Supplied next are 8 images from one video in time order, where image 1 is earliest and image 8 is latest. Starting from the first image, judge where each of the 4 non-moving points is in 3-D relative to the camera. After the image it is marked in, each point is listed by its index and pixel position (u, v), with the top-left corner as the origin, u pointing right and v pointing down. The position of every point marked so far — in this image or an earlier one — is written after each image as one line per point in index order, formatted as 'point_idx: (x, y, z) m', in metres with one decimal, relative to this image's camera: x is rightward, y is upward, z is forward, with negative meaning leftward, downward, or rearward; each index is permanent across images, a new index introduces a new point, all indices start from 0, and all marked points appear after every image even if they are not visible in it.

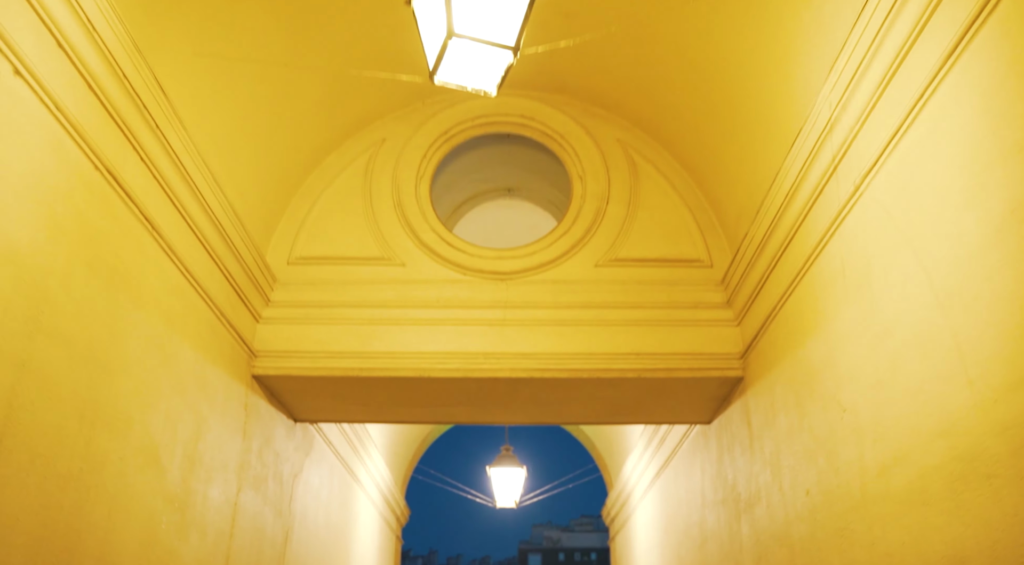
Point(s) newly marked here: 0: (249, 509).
0: (-1.6, -1.4, +4.6) m
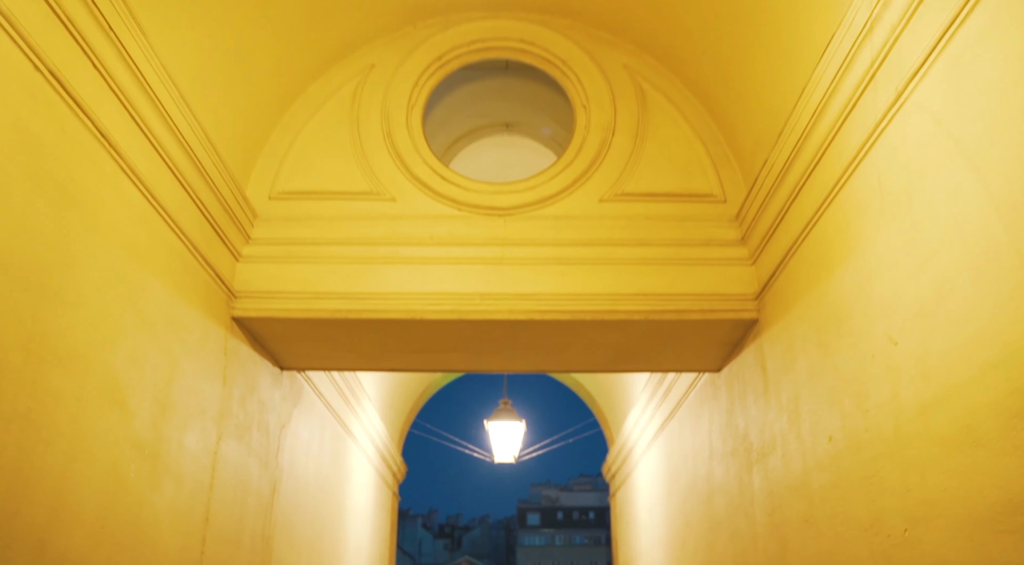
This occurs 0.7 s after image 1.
0: (-1.6, -1.0, +4.3) m
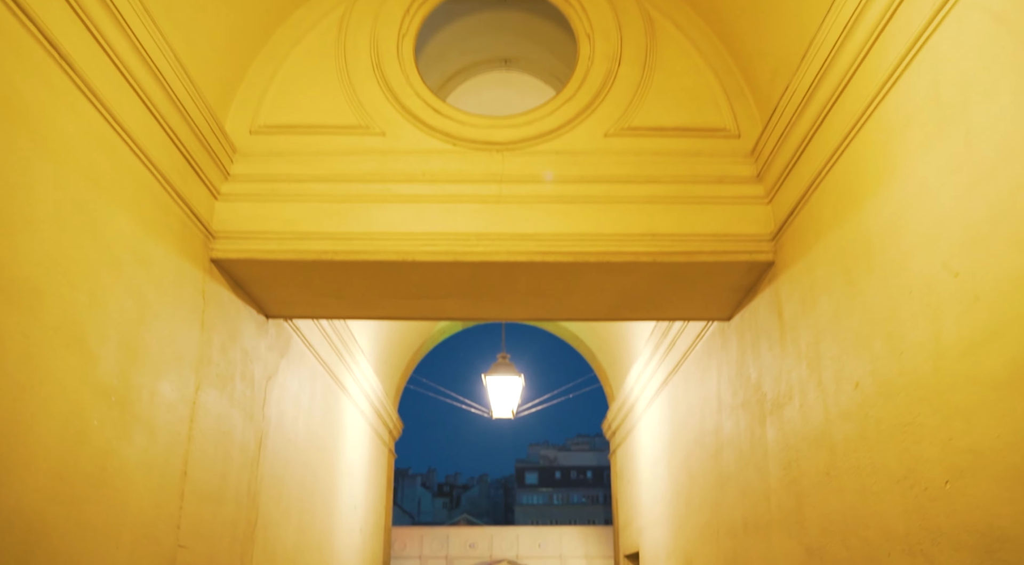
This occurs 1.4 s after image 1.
0: (-1.6, -0.7, +4.0) m
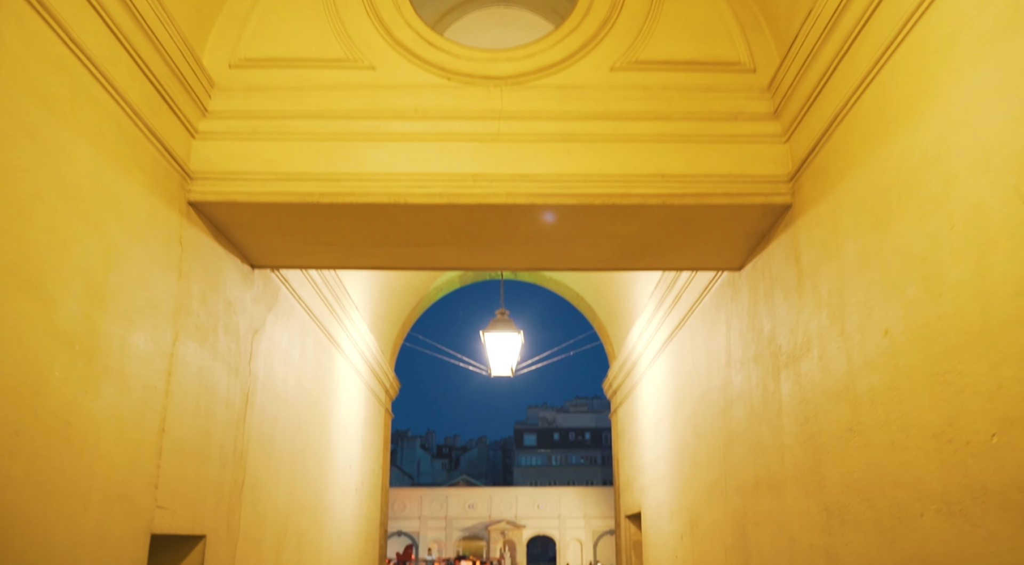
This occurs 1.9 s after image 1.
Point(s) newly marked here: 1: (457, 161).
0: (-1.6, -0.4, +3.8) m
1: (-0.3, +0.6, +3.8) m
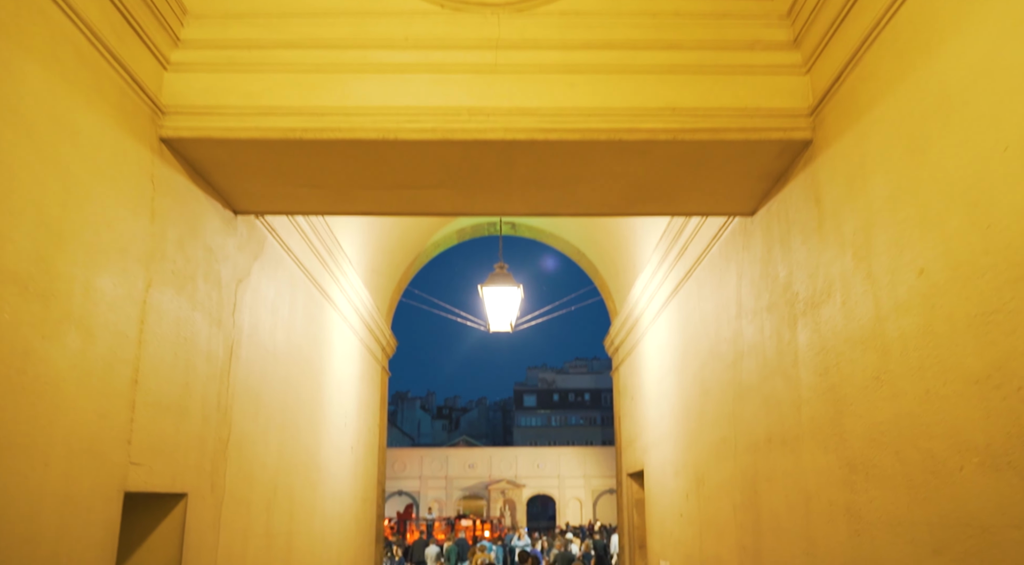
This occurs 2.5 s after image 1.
0: (-1.6, -0.1, +3.5) m
1: (-0.3, +0.9, +3.5) m
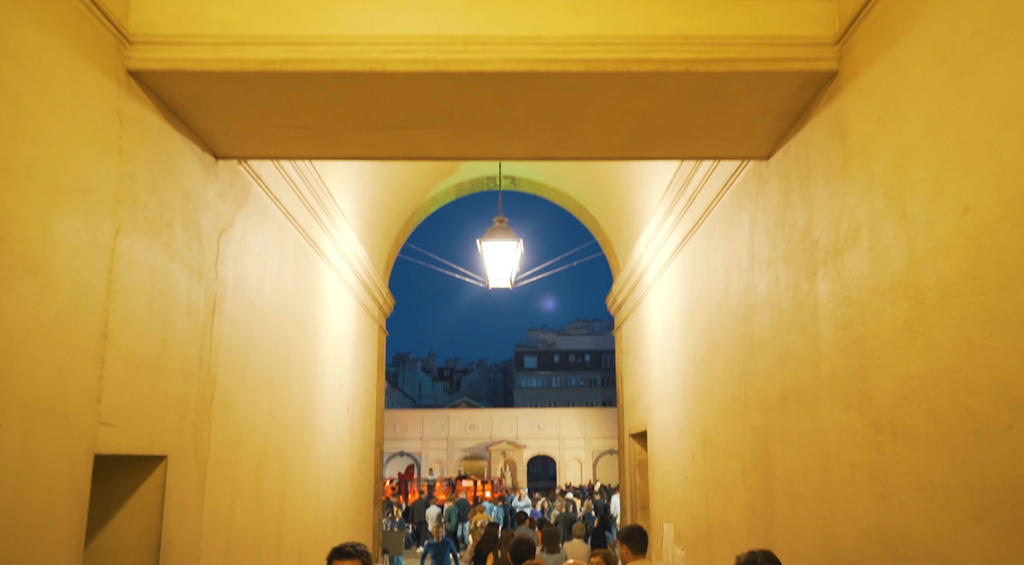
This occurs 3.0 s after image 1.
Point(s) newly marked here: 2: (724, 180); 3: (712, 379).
0: (-1.6, +0.1, +3.3) m
1: (-0.3, +1.1, +3.2) m
2: (+1.3, +0.6, +4.8) m
3: (+1.3, -0.6, +5.0) m
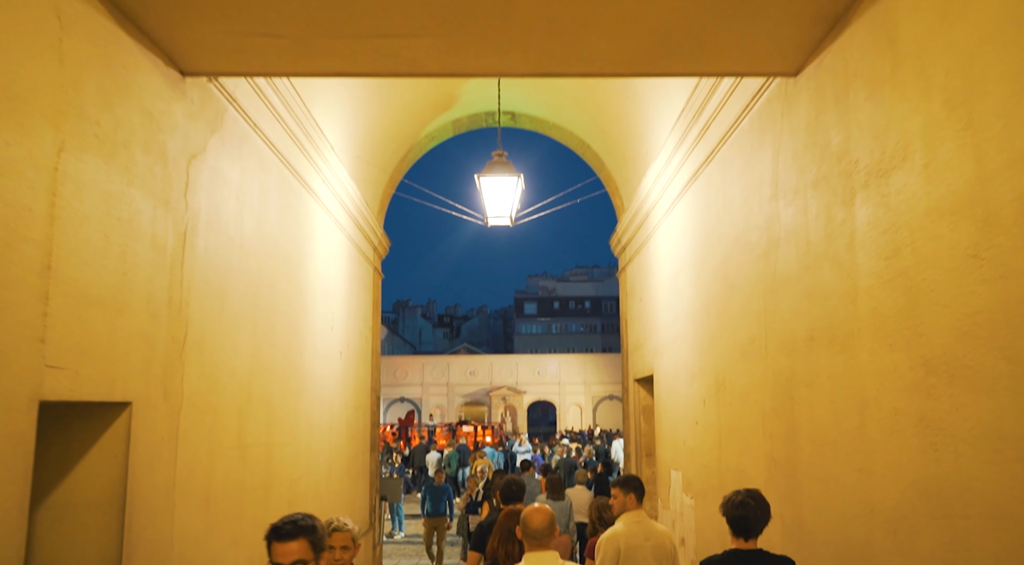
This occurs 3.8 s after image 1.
0: (-1.6, +0.4, +2.9) m
1: (-0.3, +1.4, +2.8) m
2: (+1.3, +1.0, +4.4) m
3: (+1.3, -0.2, +4.7) m
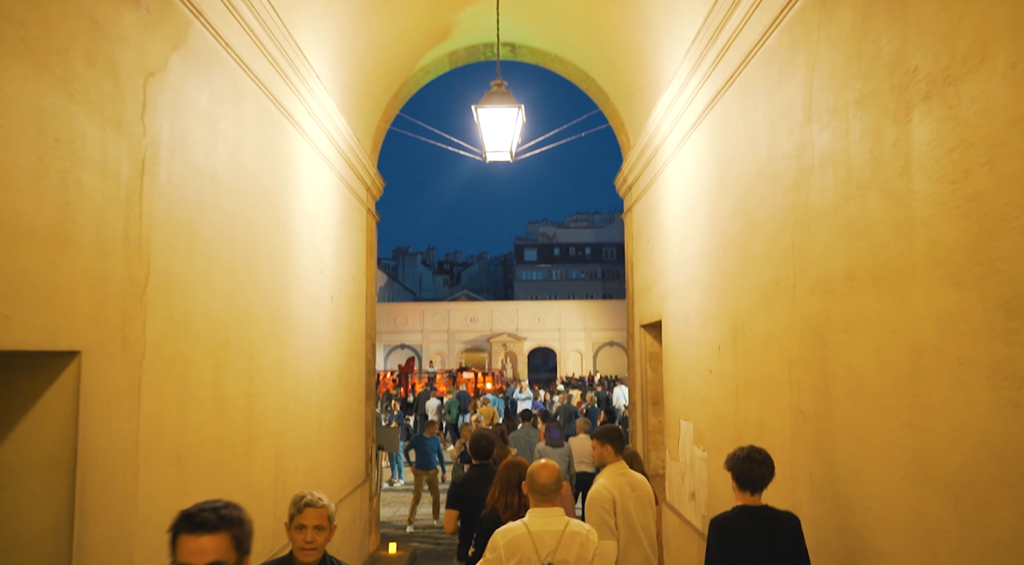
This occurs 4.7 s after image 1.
0: (-1.6, +0.6, +2.5) m
1: (-0.3, +1.6, +2.3) m
2: (+1.3, +1.4, +3.9) m
3: (+1.3, +0.1, +4.3) m
